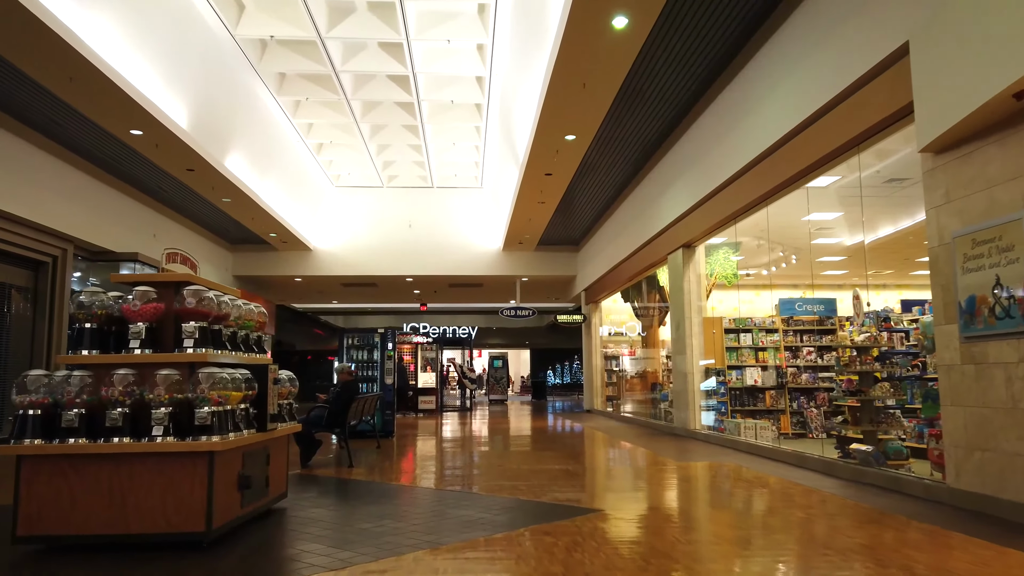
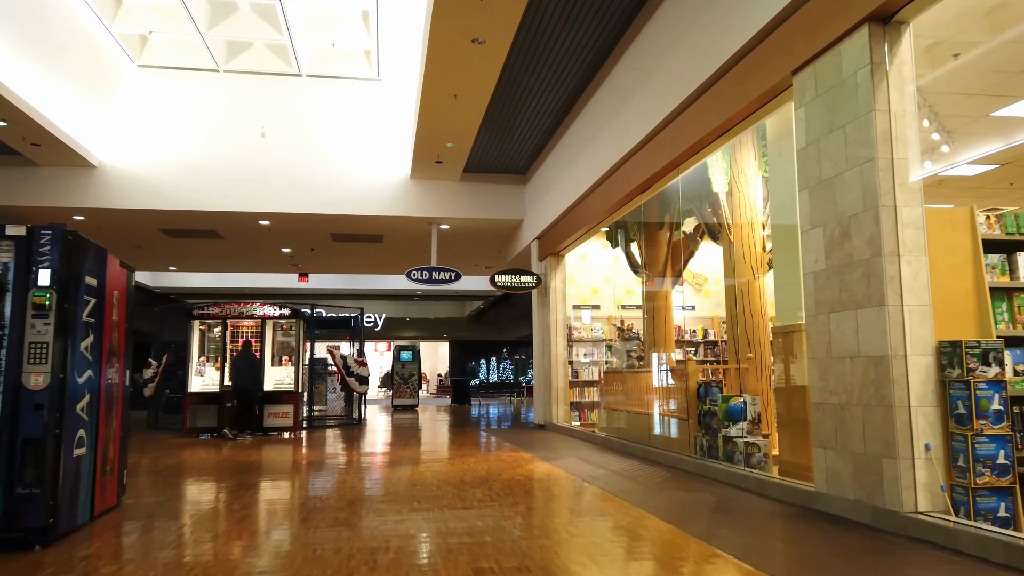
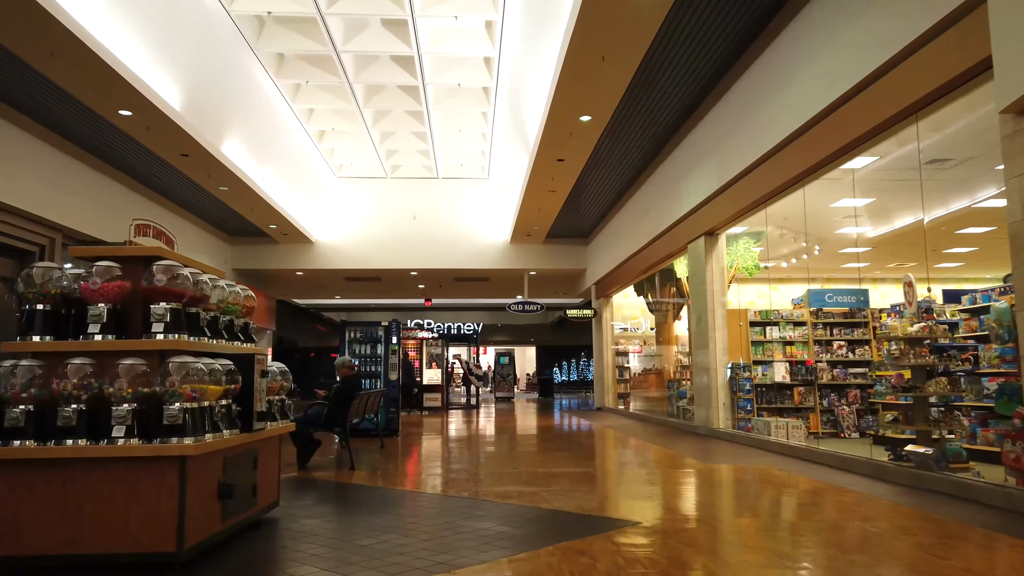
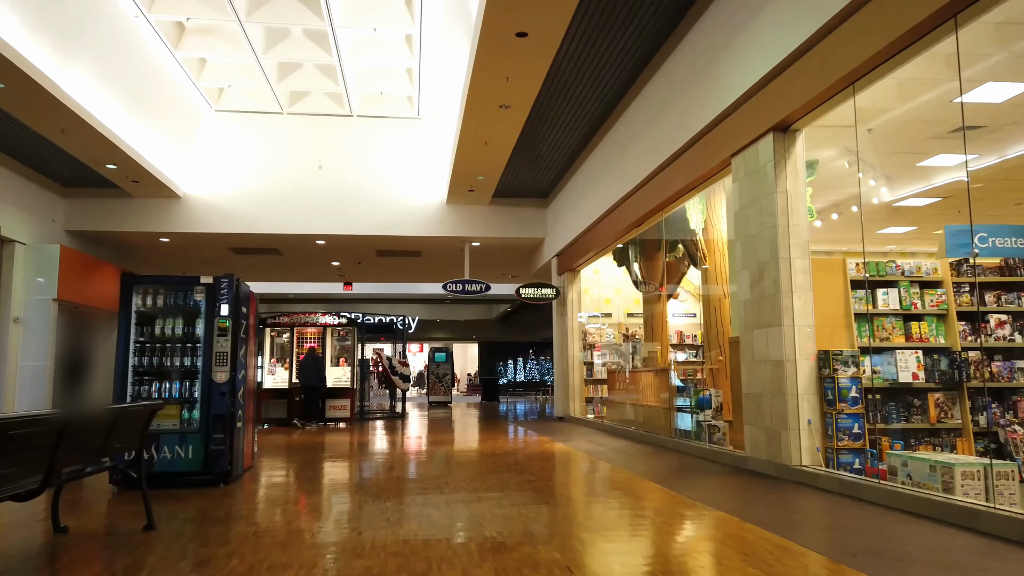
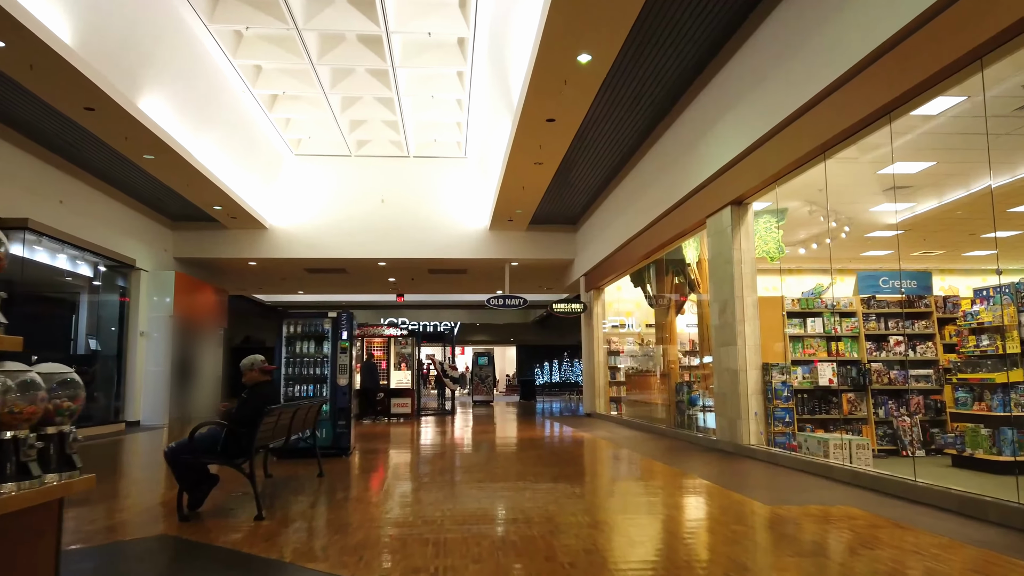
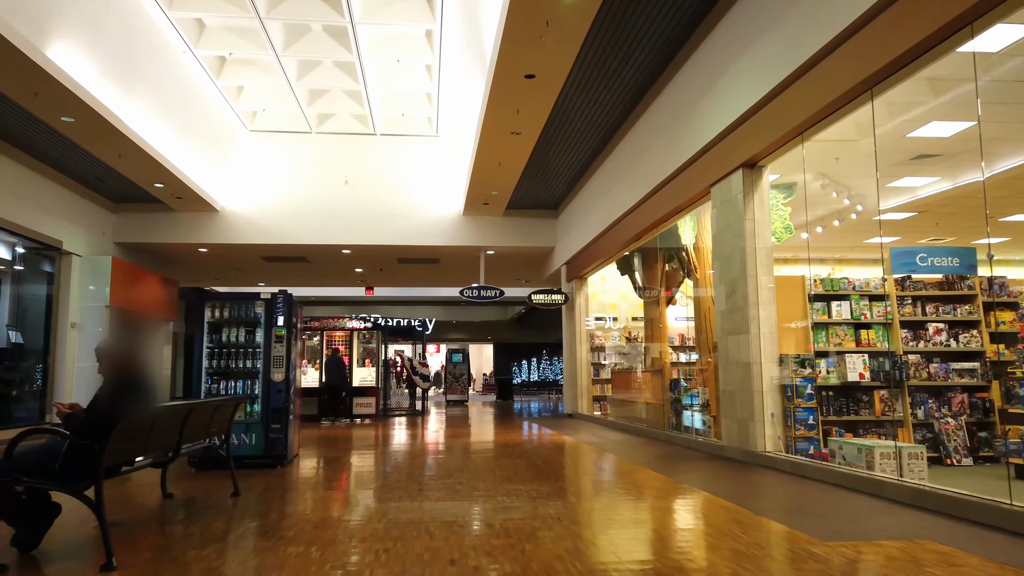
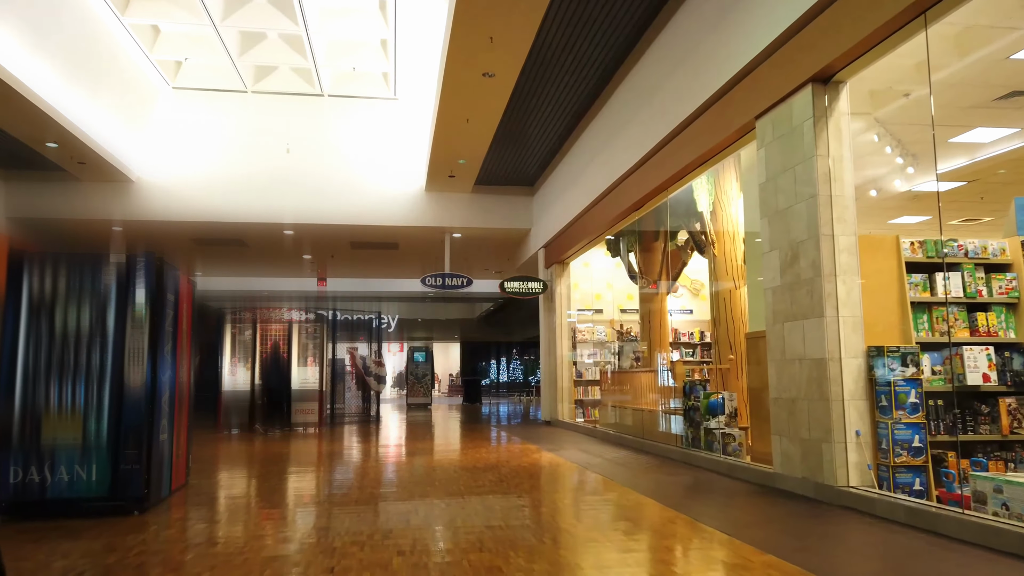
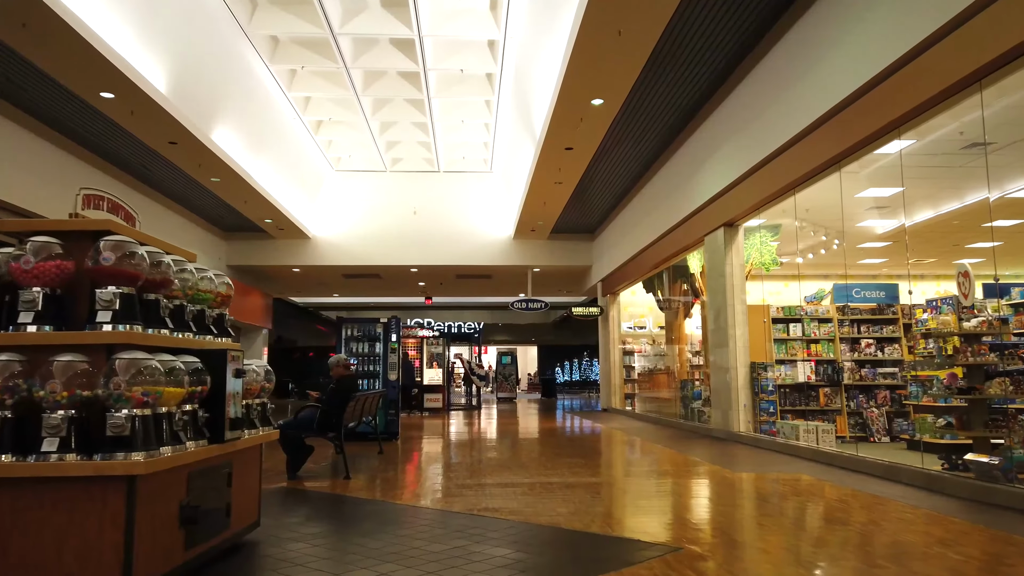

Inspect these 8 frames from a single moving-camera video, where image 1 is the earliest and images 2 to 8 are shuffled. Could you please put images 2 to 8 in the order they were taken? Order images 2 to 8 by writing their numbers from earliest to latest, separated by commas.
3, 8, 5, 6, 4, 7, 2
